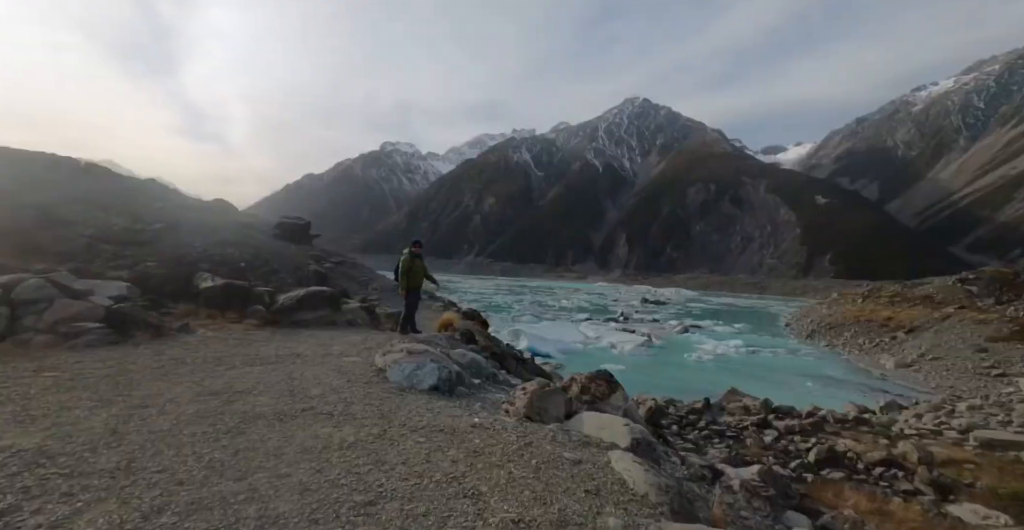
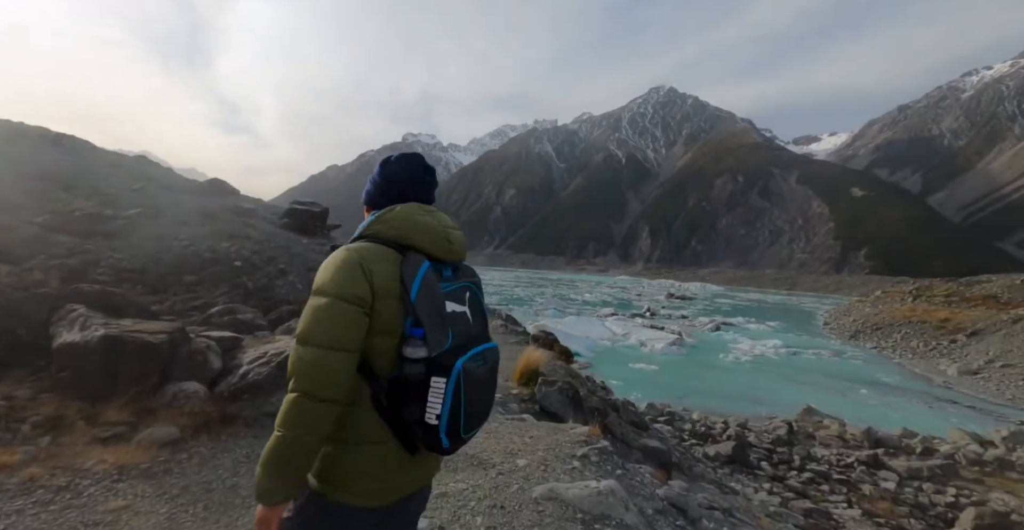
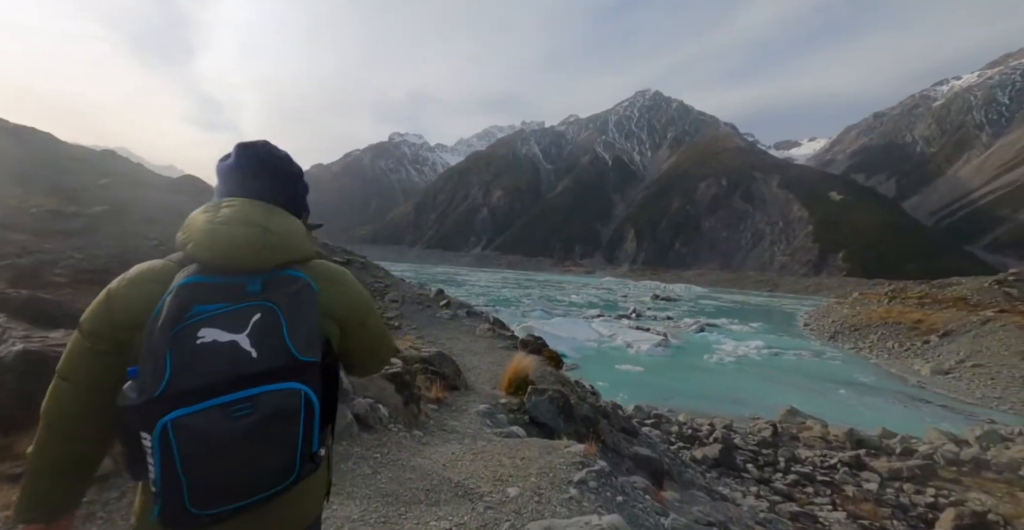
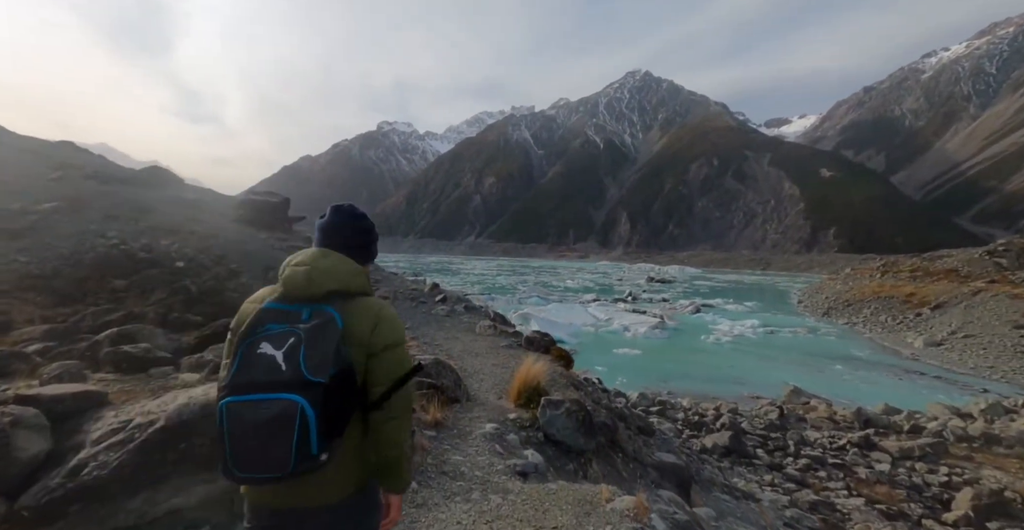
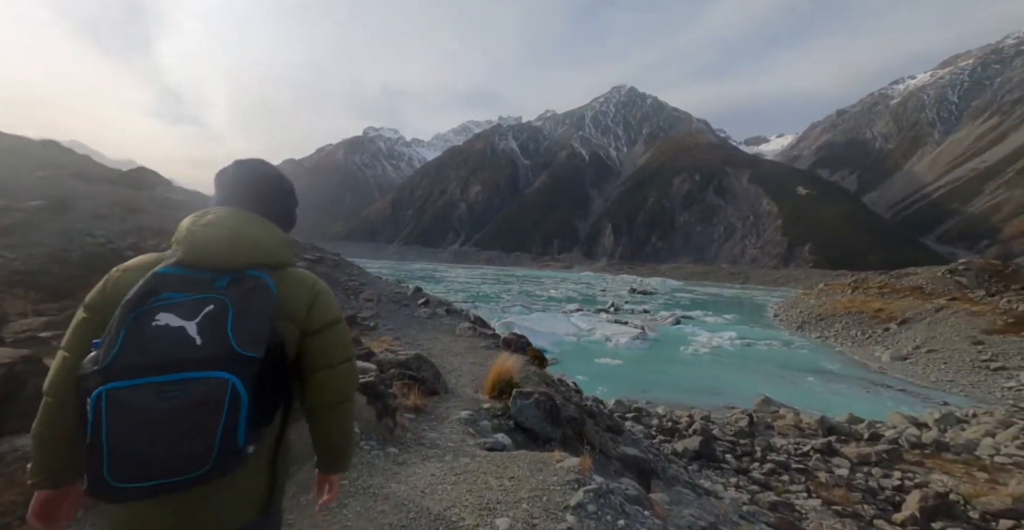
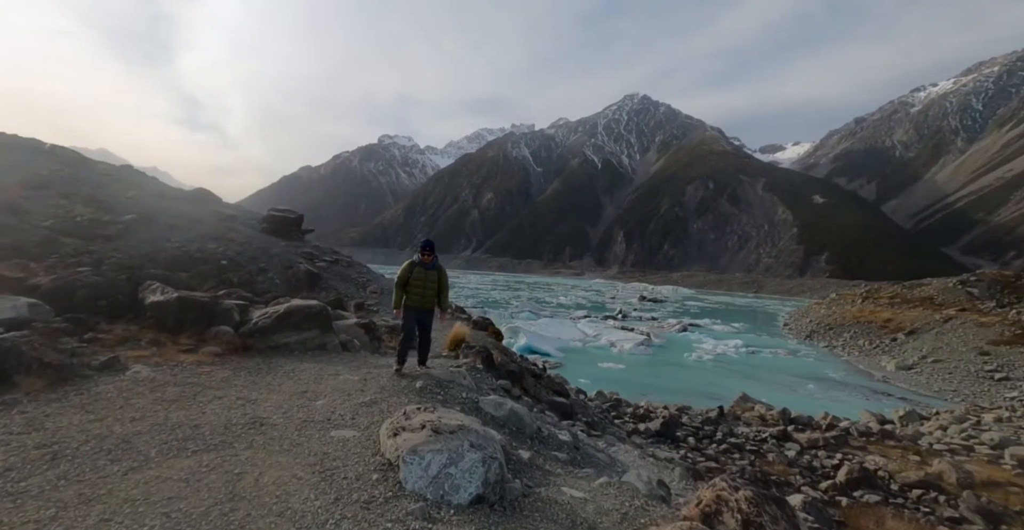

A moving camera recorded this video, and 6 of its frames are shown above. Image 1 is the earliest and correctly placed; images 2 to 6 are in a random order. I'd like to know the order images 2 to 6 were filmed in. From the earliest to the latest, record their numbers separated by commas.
6, 2, 3, 5, 4
